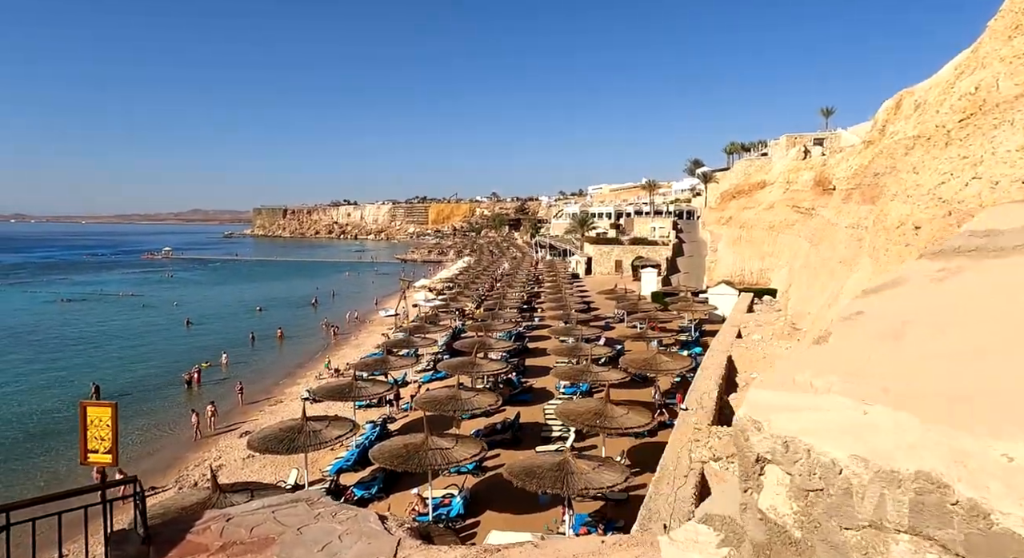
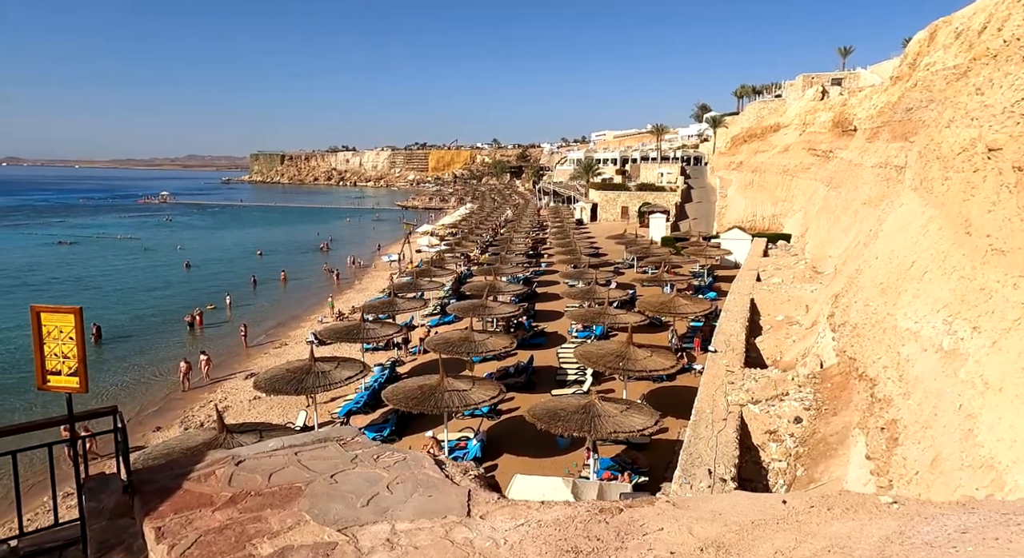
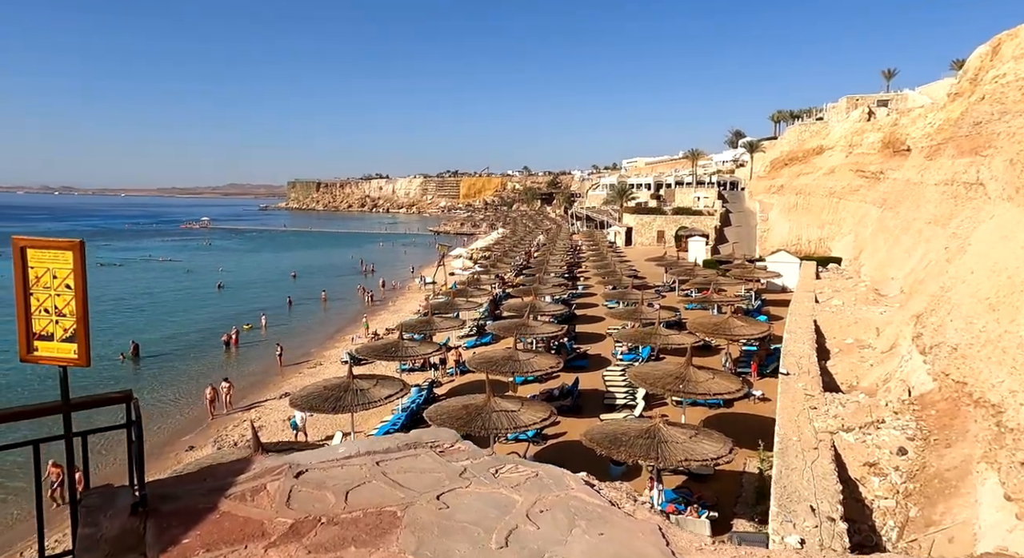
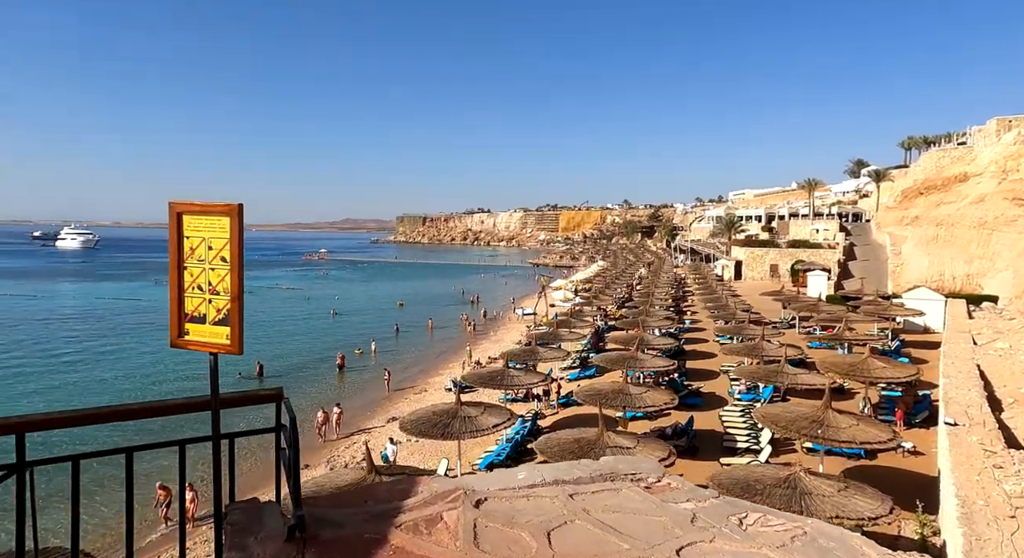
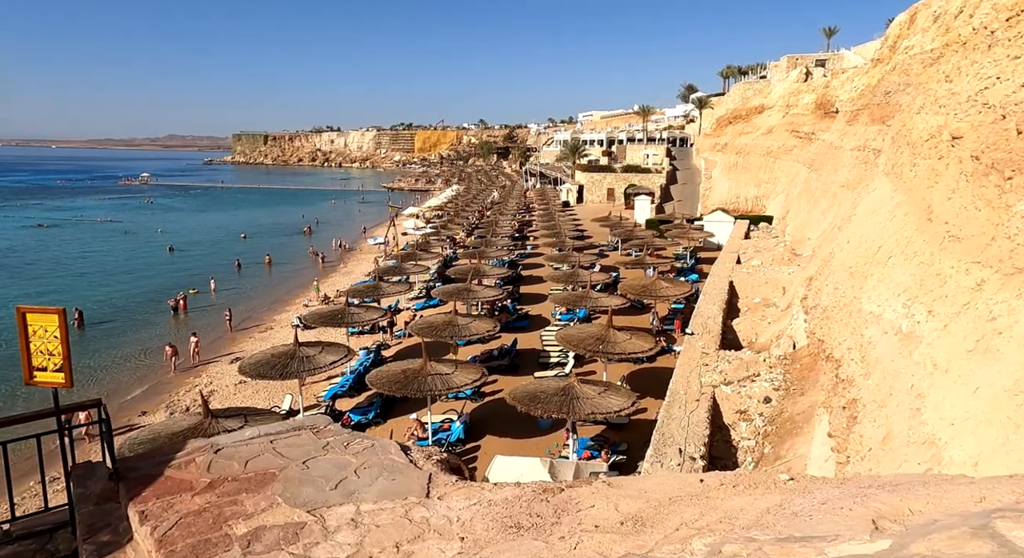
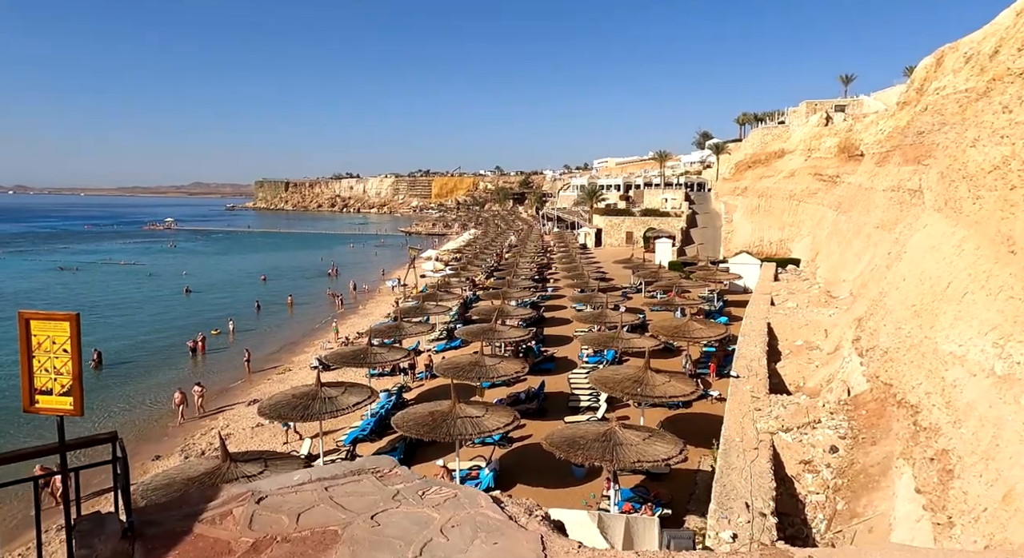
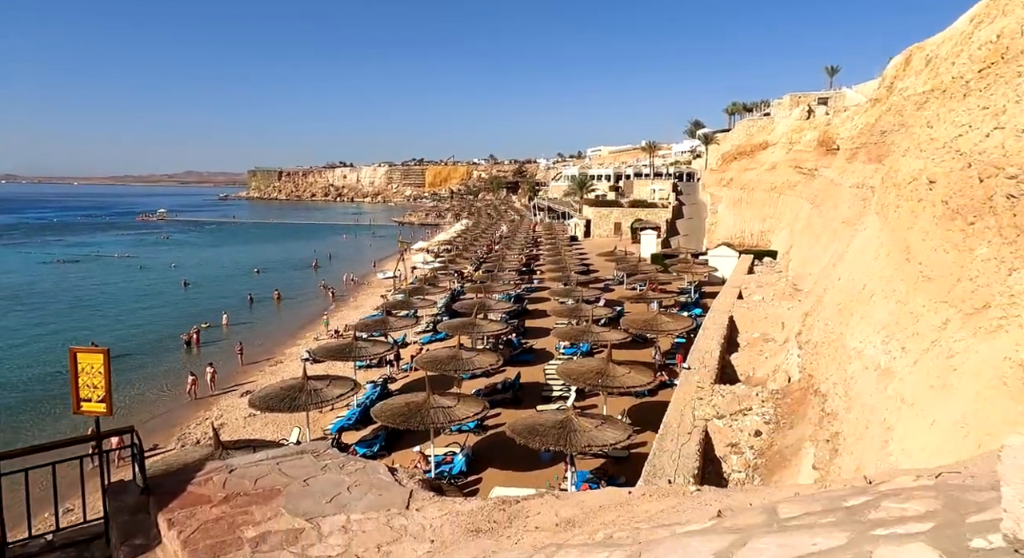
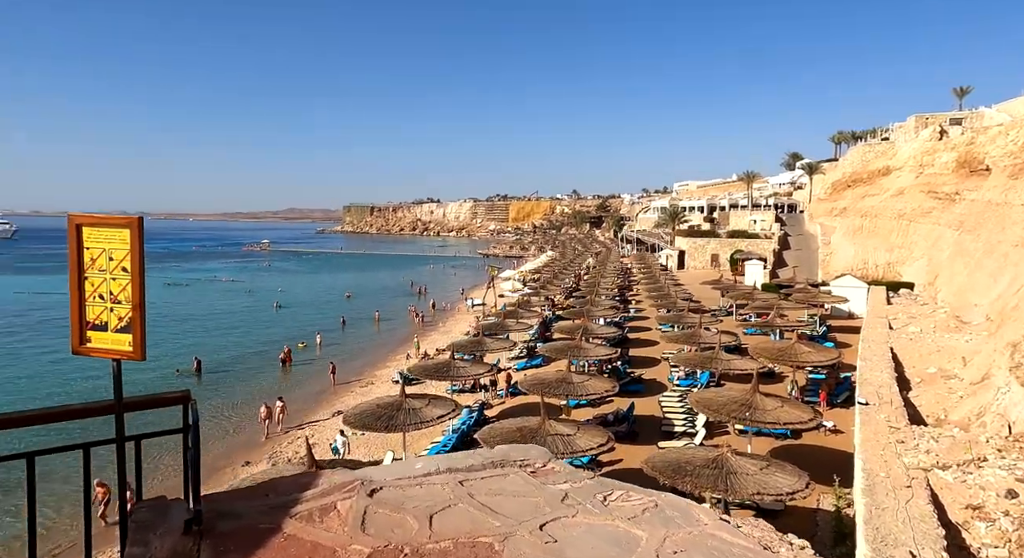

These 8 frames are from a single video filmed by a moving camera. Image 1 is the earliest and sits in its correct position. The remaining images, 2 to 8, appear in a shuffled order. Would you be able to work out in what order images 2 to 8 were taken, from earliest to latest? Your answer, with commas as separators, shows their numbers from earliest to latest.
7, 5, 2, 6, 3, 8, 4
